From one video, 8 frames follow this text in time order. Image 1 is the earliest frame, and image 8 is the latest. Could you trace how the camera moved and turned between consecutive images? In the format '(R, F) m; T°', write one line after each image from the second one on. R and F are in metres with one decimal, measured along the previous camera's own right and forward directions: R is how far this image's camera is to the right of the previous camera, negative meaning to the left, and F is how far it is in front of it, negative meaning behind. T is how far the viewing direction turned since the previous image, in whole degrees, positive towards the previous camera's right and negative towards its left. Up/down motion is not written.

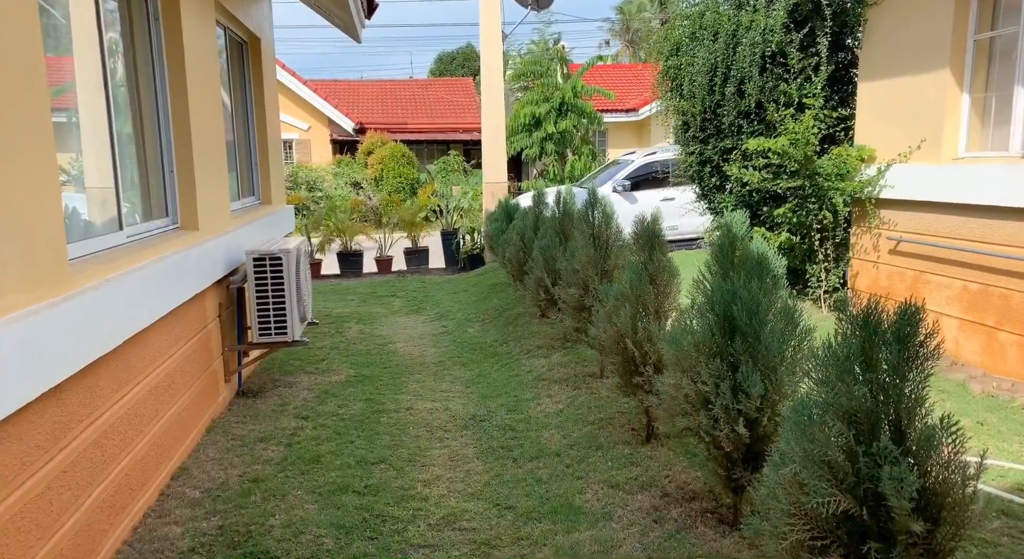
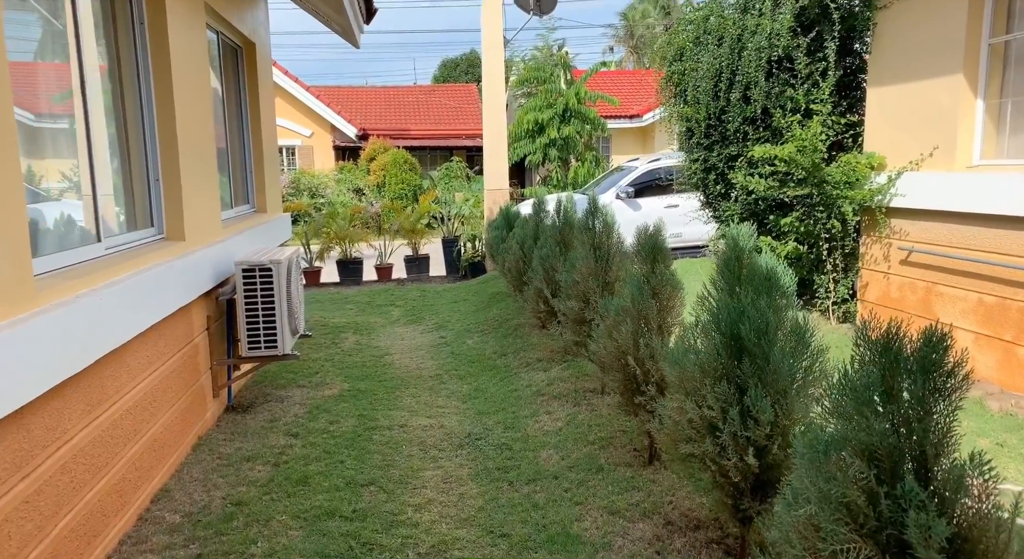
(0.0, +0.2) m; 0°
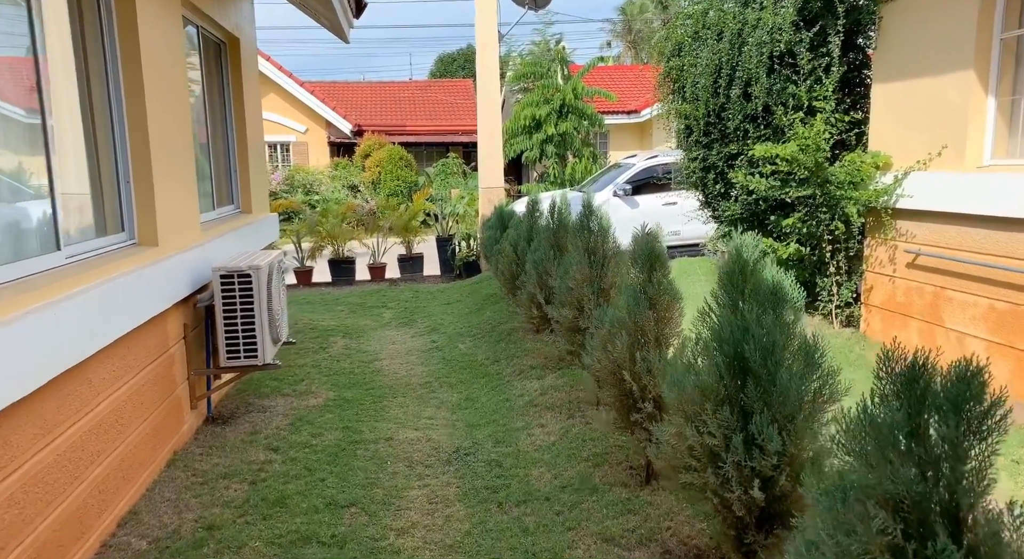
(0.0, +0.2) m; 0°
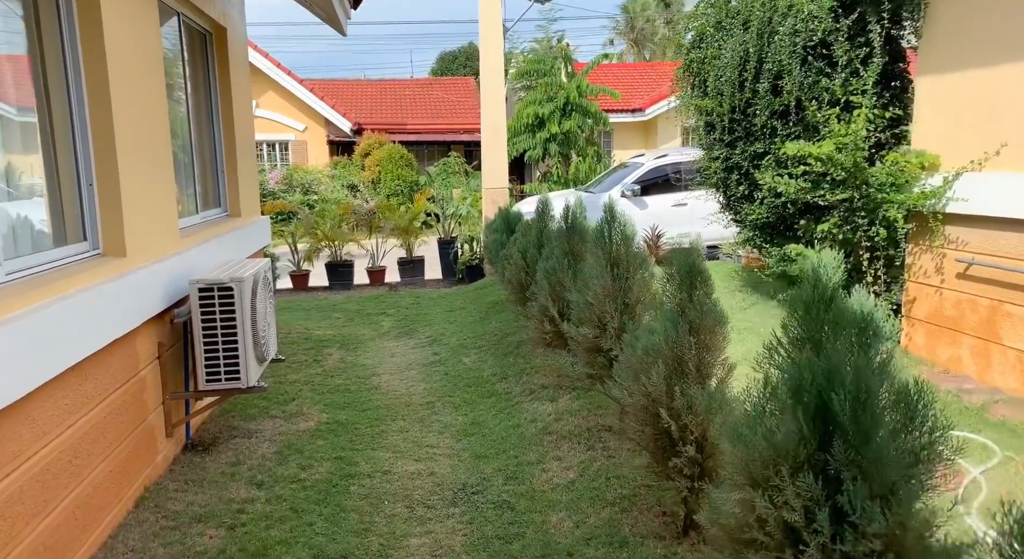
(-0.1, +0.5) m; 0°
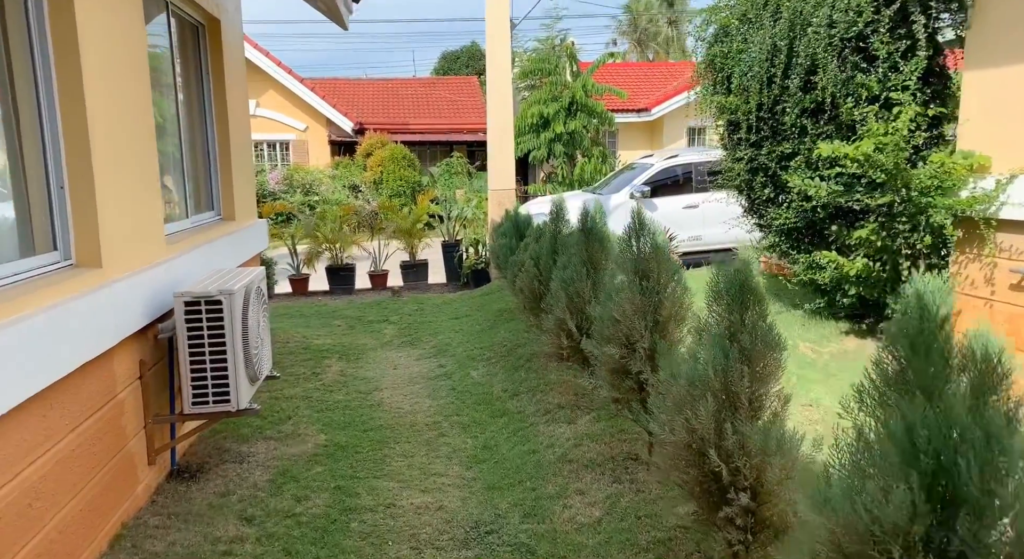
(-0.1, +0.4) m; 0°
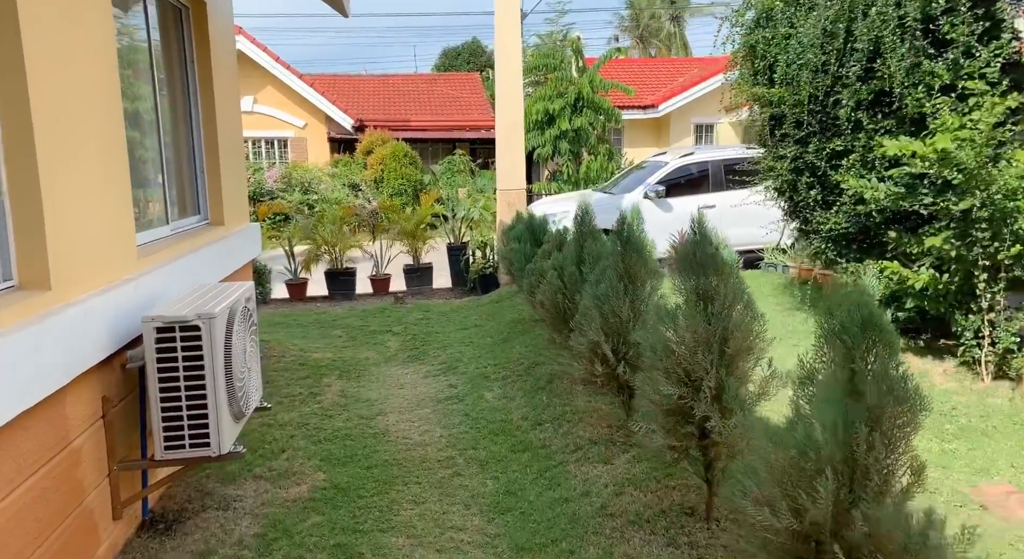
(-0.1, +0.6) m; 0°
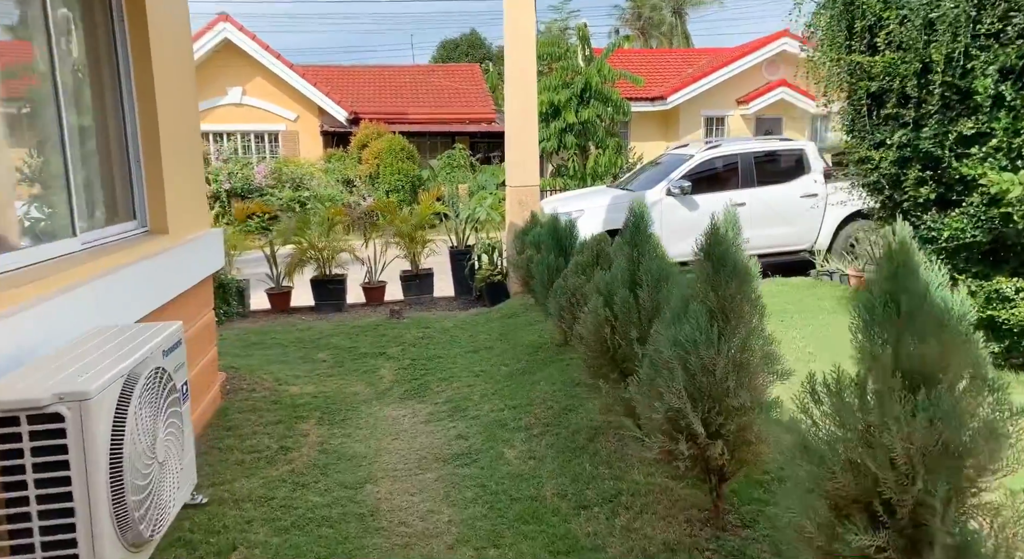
(-0.2, +1.3) m; 0°
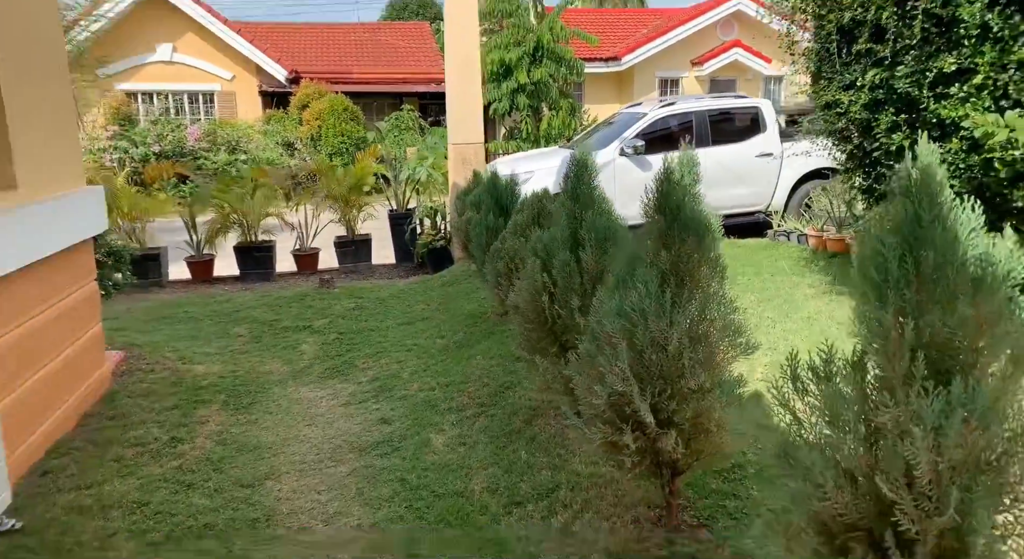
(+0.1, +0.6) m; +3°
